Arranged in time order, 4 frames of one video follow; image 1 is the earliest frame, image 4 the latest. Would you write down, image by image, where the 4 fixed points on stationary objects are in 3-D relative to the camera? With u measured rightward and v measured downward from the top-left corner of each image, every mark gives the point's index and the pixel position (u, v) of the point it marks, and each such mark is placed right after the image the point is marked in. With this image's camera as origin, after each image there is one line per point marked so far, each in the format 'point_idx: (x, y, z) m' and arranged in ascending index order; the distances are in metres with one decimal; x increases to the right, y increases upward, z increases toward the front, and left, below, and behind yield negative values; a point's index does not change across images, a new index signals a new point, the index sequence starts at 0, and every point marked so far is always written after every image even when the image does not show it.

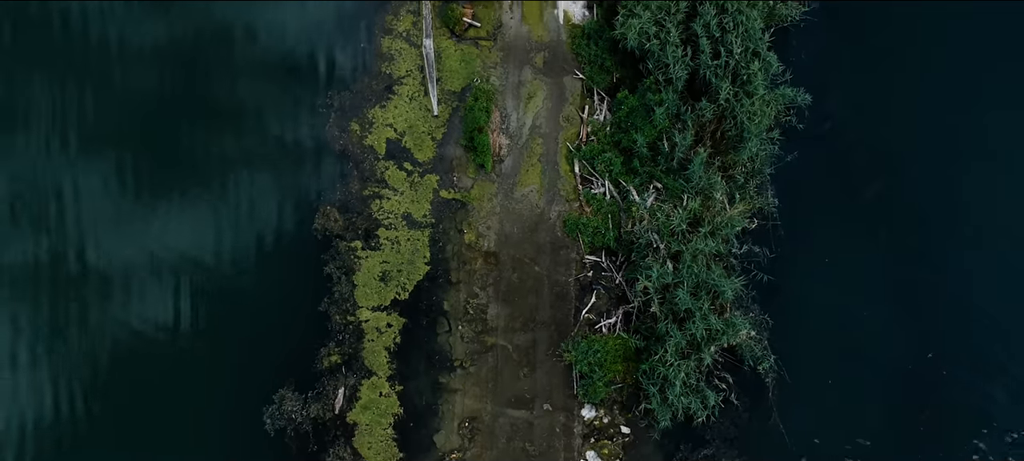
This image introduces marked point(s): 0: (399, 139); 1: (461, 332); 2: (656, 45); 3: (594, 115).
0: (-1.4, +1.1, +7.5) m
1: (-0.6, -1.2, +7.2) m
2: (+1.7, +2.2, +7.0) m
3: (+1.0, +1.4, +7.5) m
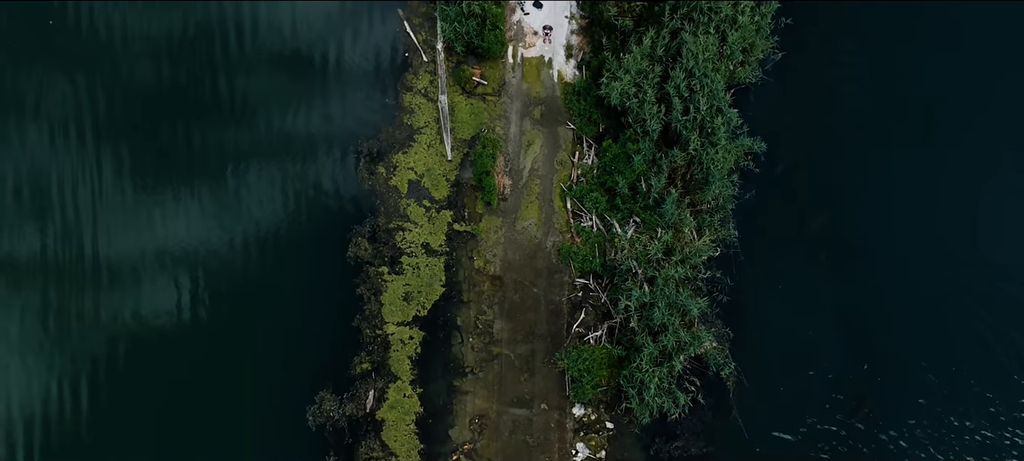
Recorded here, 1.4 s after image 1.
0: (-1.4, +0.7, +8.8) m
1: (-0.6, -1.6, +8.6) m
2: (+1.7, +1.8, +8.3) m
3: (+1.1, +1.1, +8.8) m
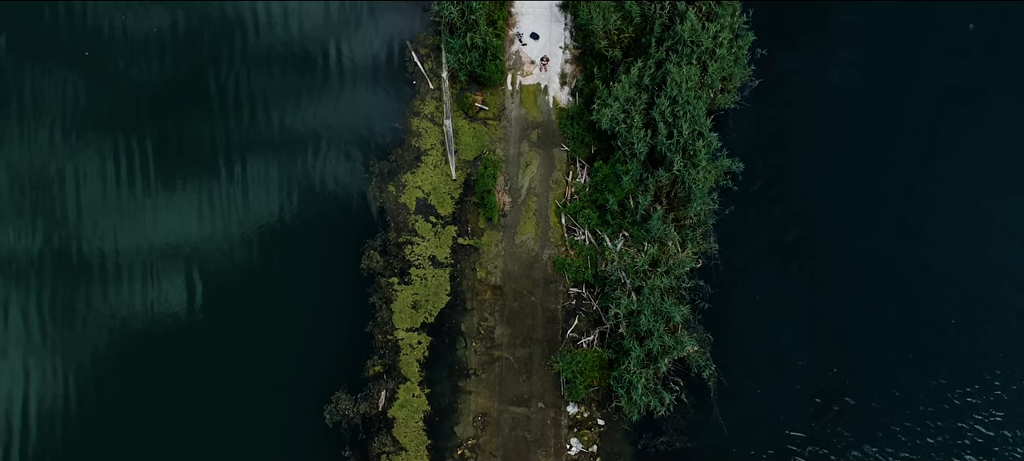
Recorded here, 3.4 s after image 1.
0: (-1.4, +0.5, +9.6) m
1: (-0.6, -1.8, +9.4) m
2: (+1.7, +1.6, +9.1) m
3: (+1.0, +0.8, +9.6) m
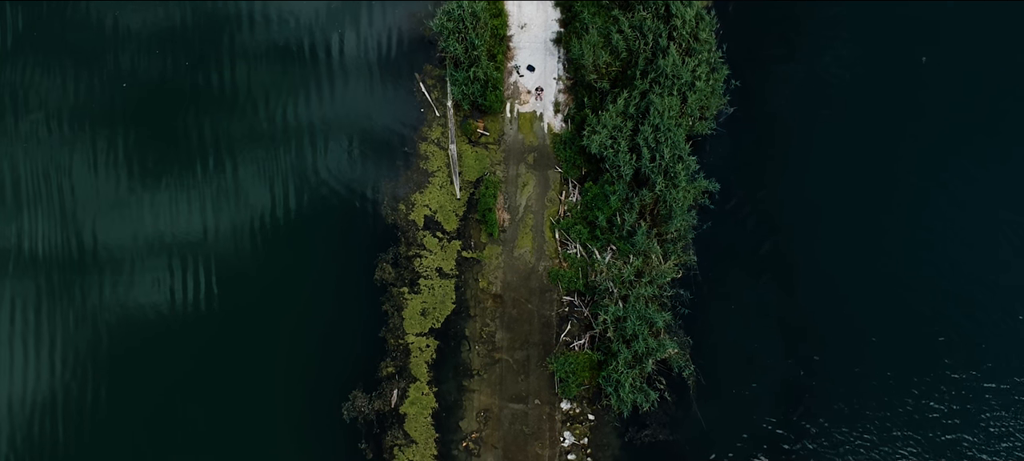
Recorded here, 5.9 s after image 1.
0: (-1.4, +0.3, +10.6) m
1: (-0.6, -2.1, +10.4) m
2: (+1.7, +1.3, +10.2) m
3: (+1.0, +0.6, +10.6) m
